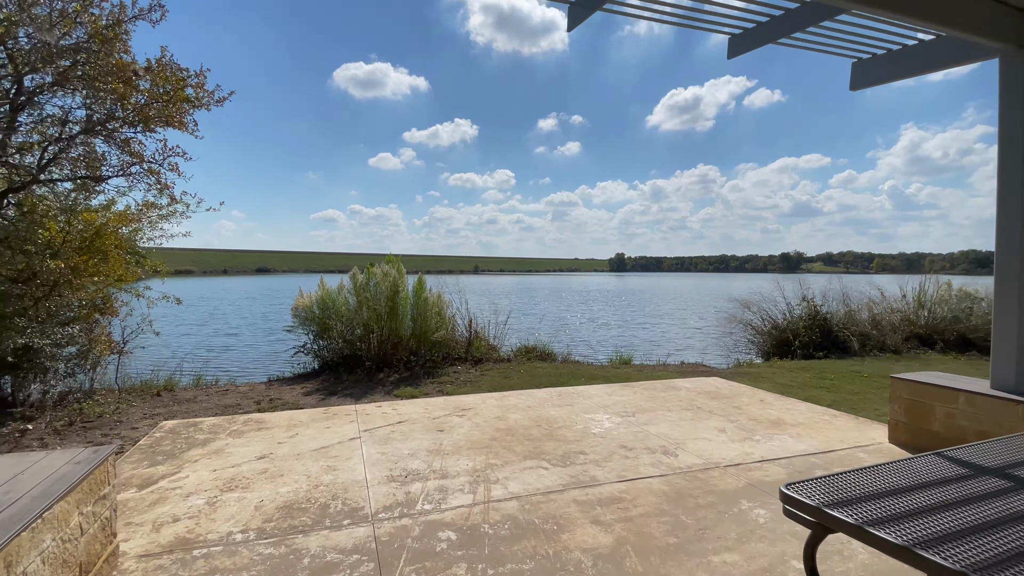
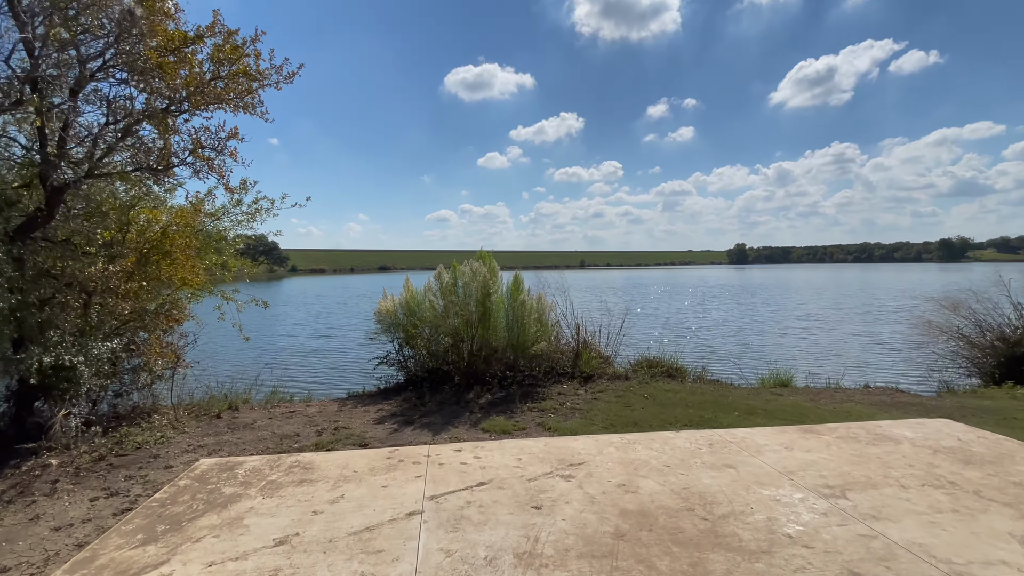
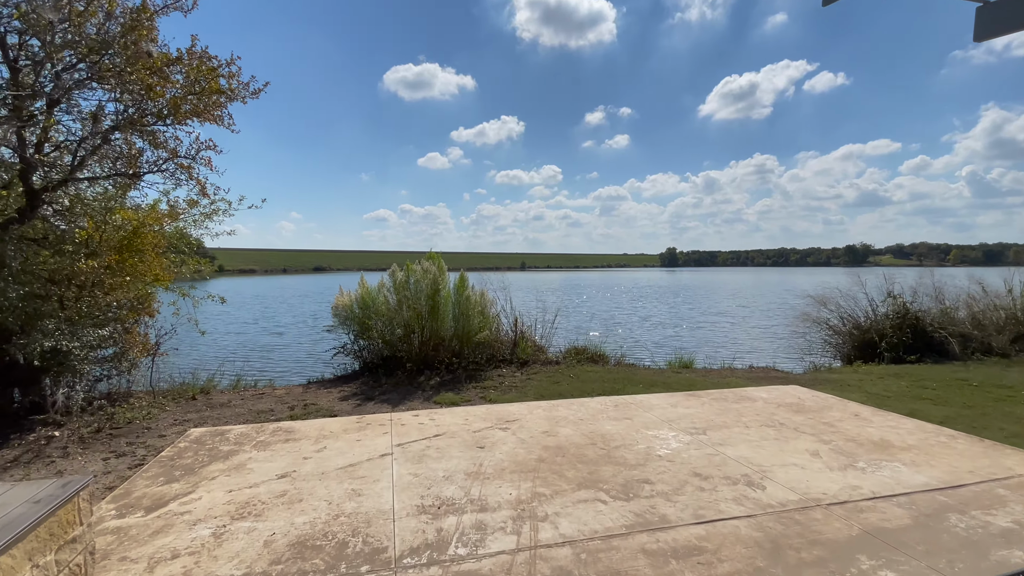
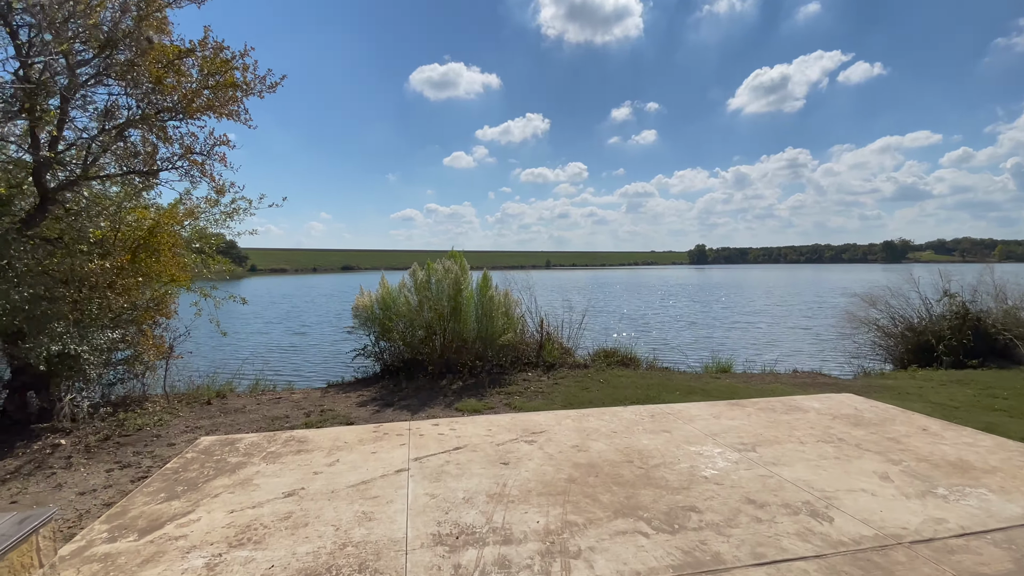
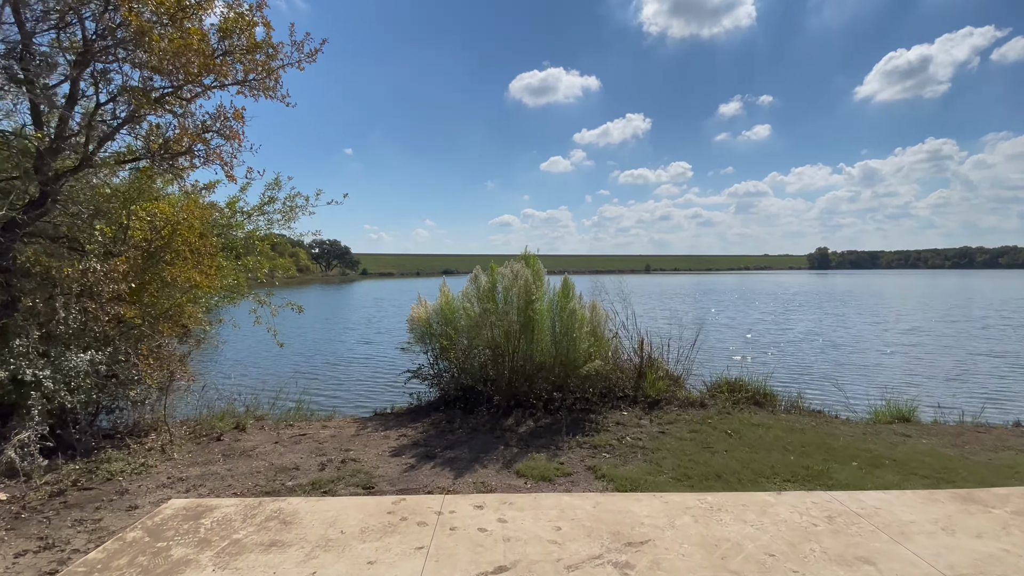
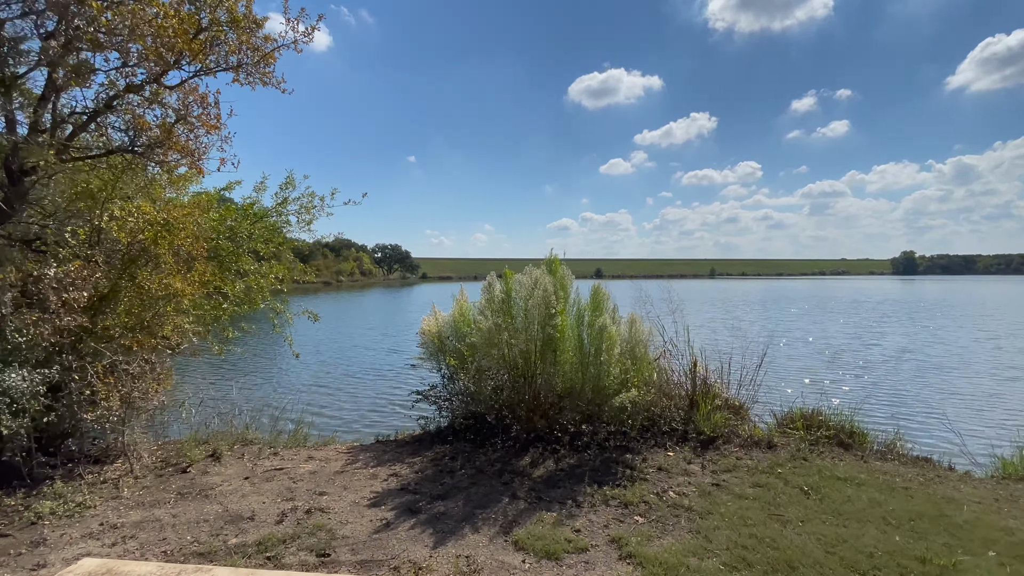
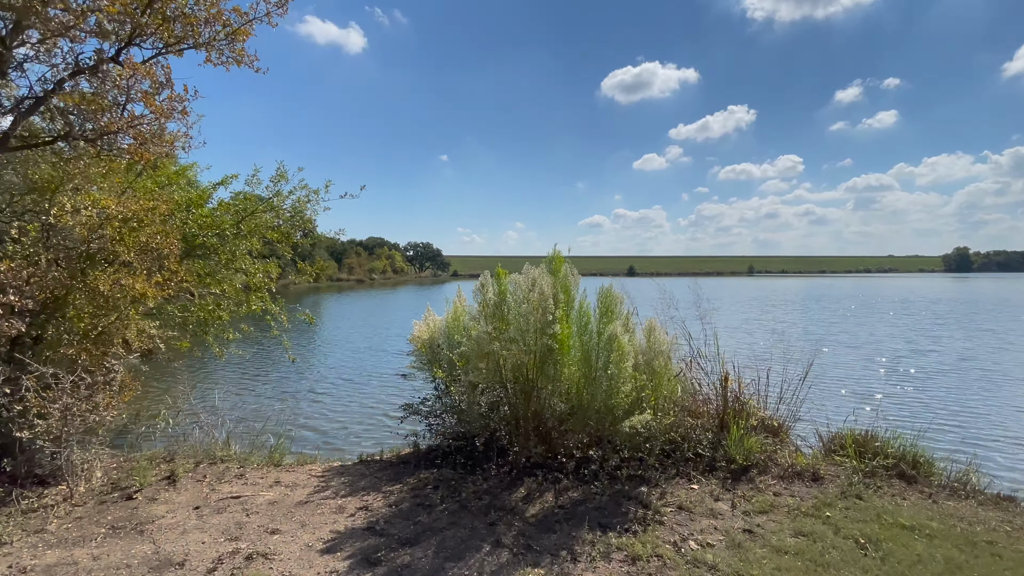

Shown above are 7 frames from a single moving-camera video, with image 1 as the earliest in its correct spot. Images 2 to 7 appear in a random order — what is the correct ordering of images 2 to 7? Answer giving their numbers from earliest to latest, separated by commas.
3, 4, 2, 5, 6, 7
